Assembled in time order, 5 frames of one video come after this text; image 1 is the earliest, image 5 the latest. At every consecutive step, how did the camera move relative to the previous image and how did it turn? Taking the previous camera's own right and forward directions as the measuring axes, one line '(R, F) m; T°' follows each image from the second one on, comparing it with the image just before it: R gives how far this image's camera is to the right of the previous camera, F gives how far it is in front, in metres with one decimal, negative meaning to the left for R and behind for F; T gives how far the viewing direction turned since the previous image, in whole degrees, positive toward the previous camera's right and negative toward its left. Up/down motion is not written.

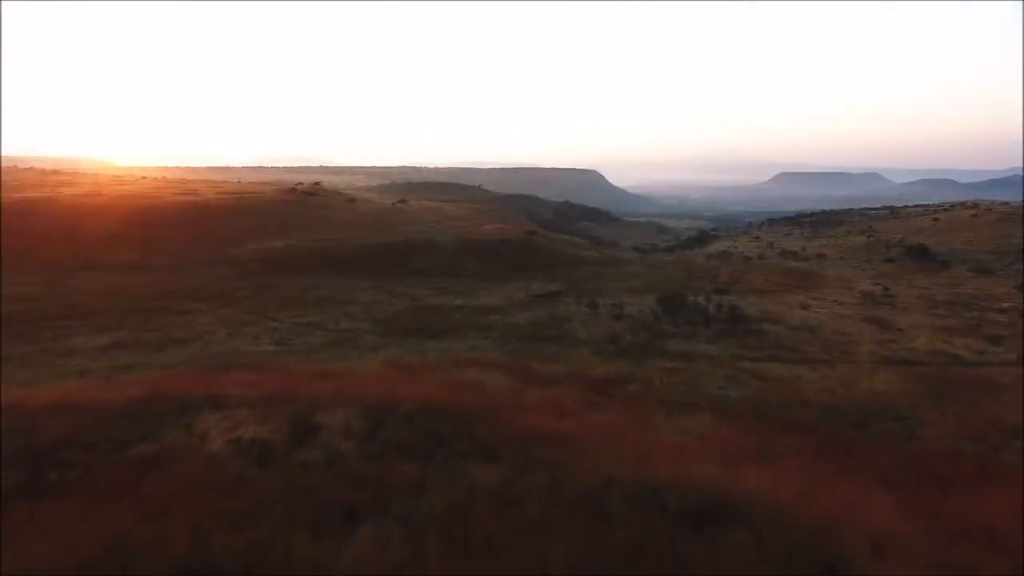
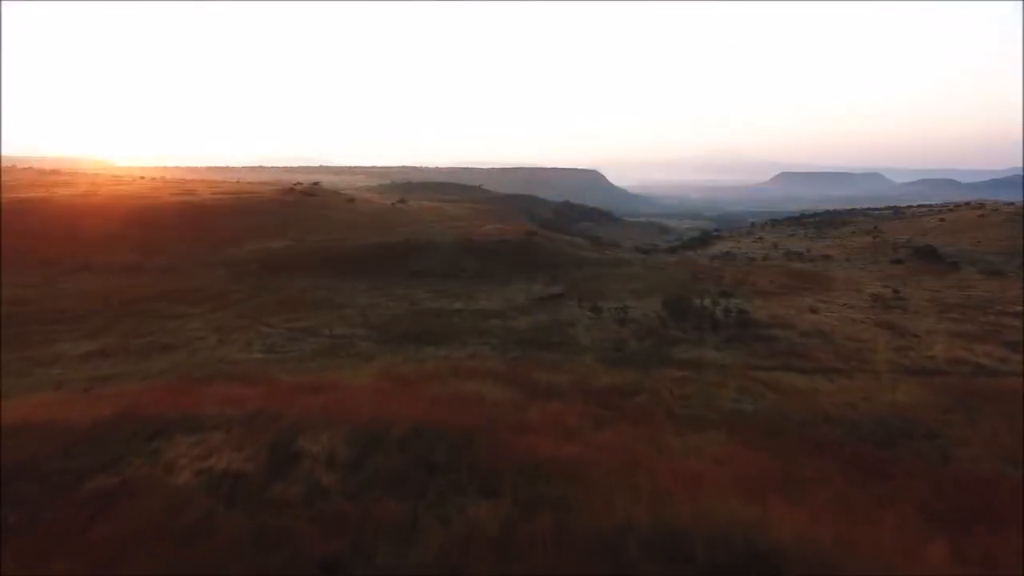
(0.0, +1.0) m; 0°
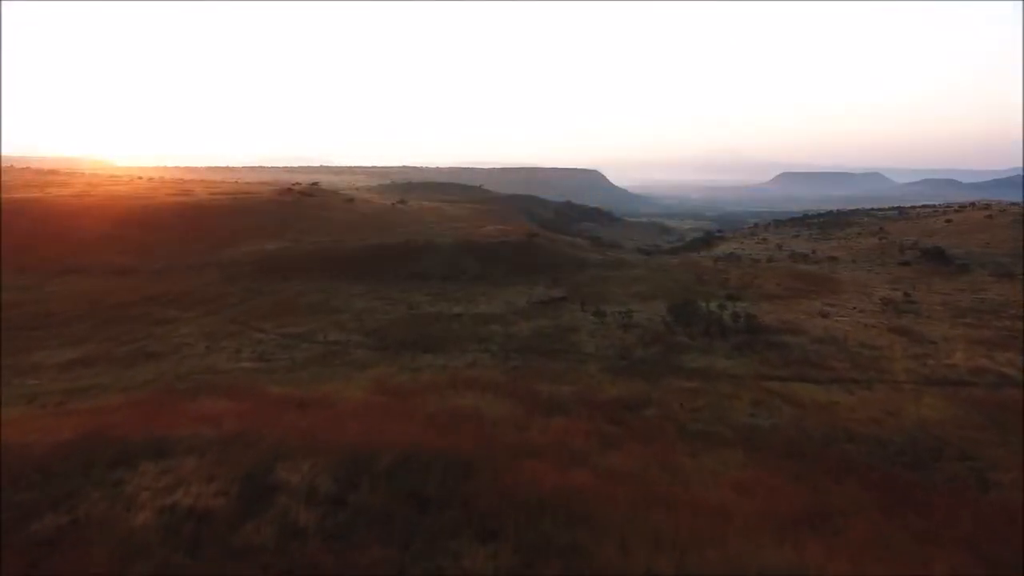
(0.0, +1.0) m; 0°
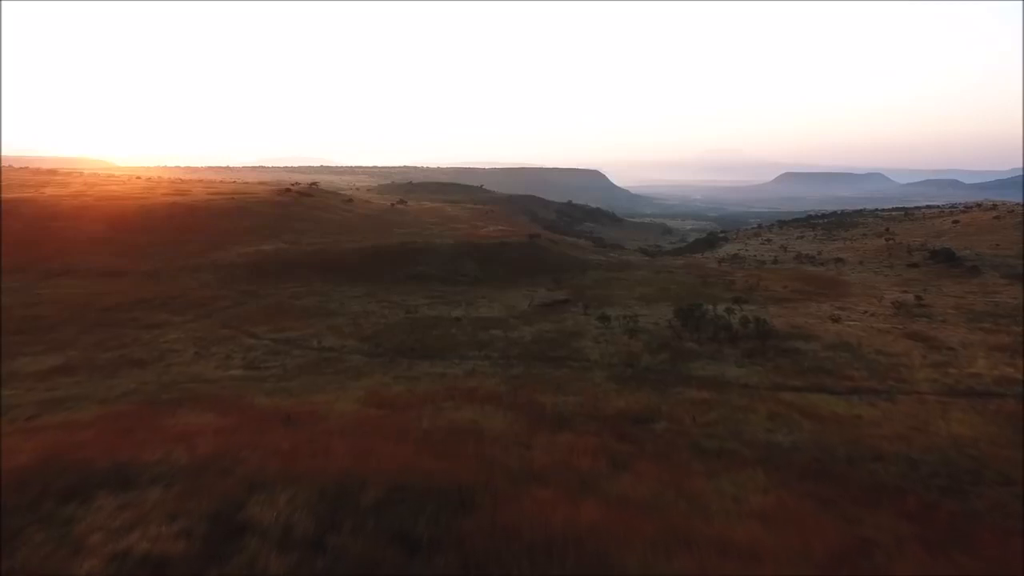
(0.0, +1.0) m; 0°
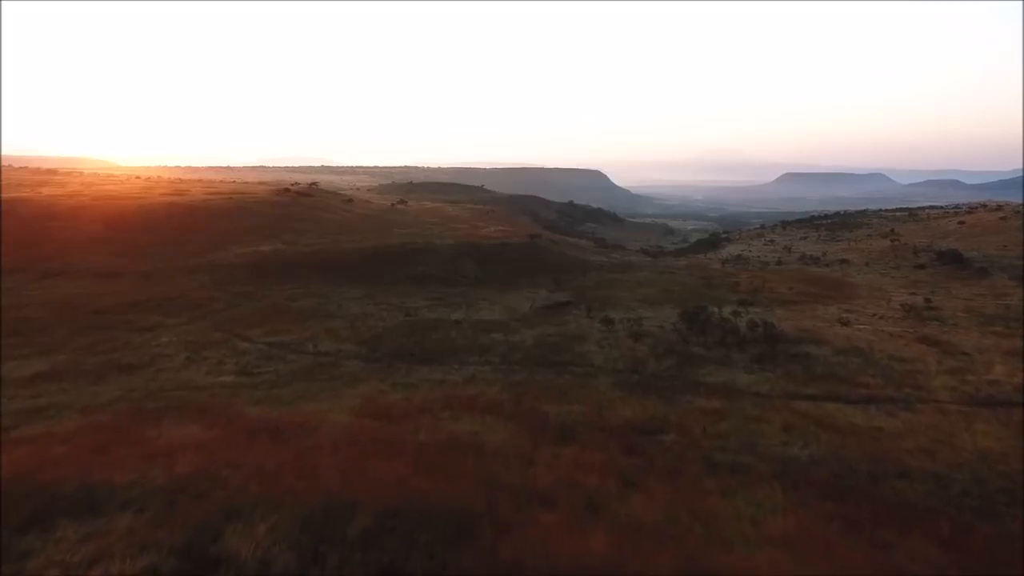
(0.0, +0.7) m; 0°
